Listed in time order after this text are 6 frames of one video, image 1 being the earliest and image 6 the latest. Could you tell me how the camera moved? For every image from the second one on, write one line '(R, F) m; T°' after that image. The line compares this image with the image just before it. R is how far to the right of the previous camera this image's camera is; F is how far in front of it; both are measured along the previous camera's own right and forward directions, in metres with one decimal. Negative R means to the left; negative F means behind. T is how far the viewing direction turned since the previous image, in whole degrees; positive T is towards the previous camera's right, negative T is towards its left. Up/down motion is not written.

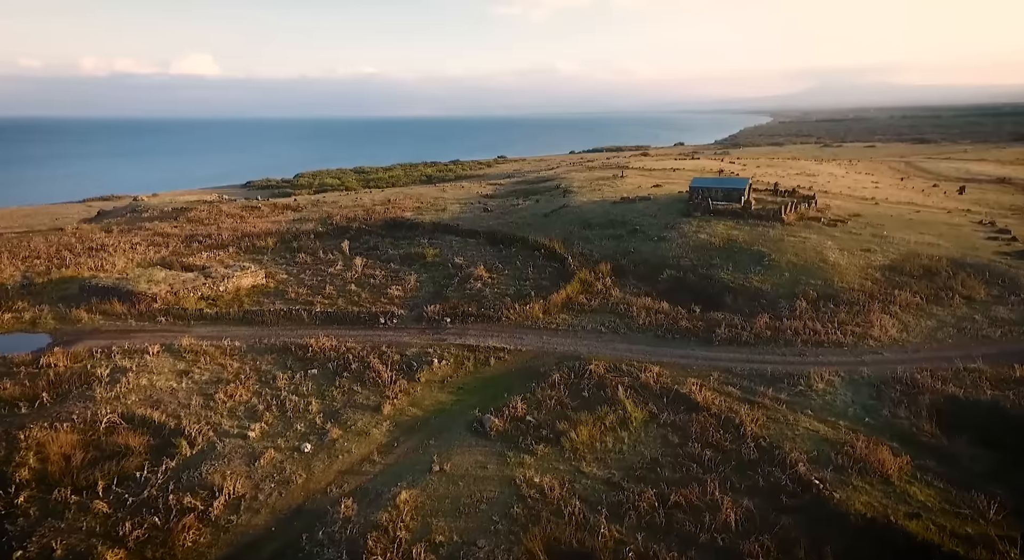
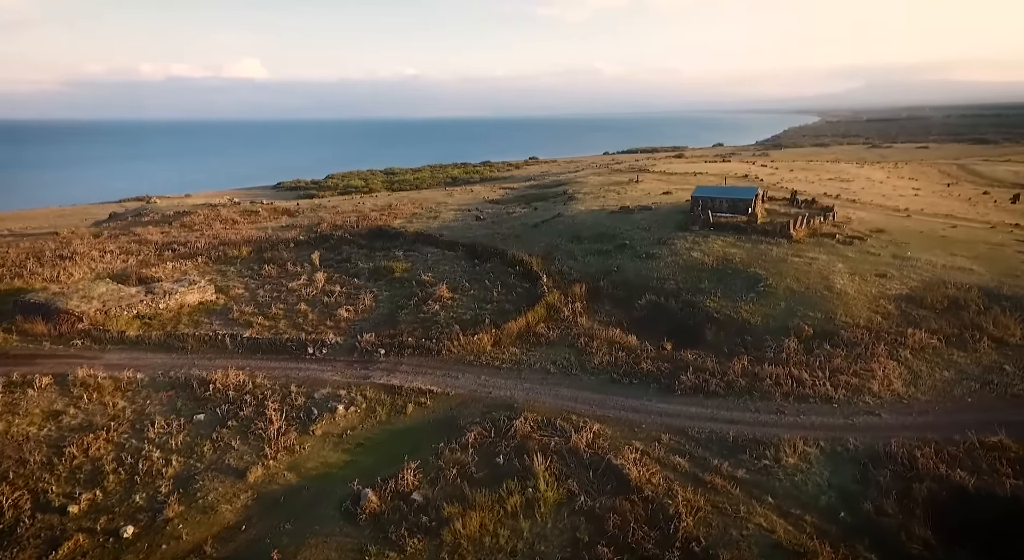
(+3.0, +2.9) m; -3°
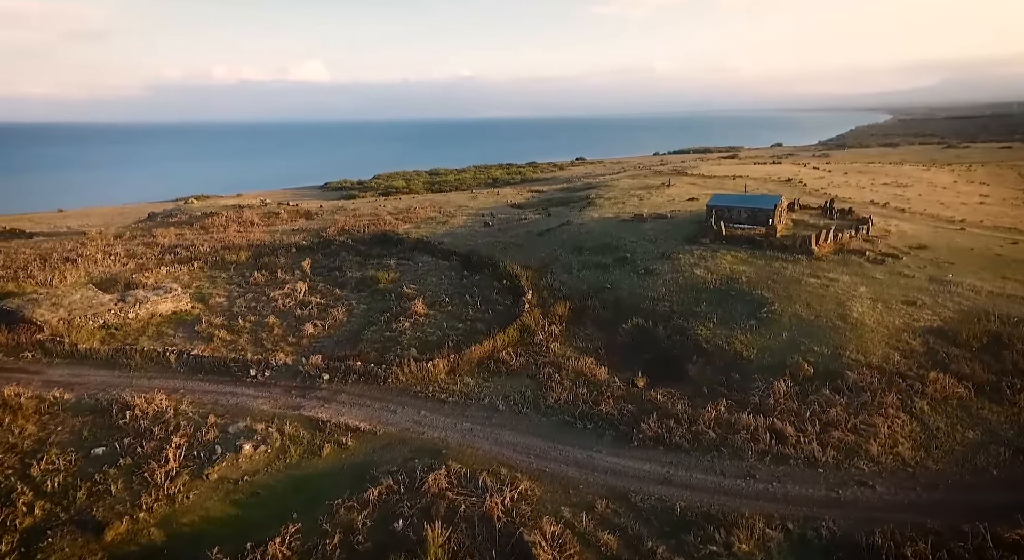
(+2.8, +2.2) m; -5°
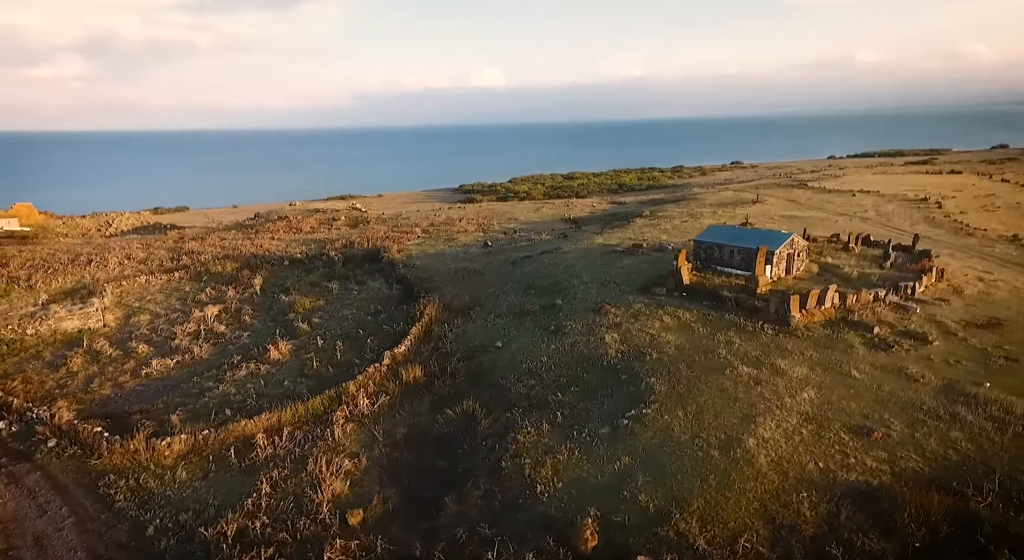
(+9.6, +6.2) m; -14°
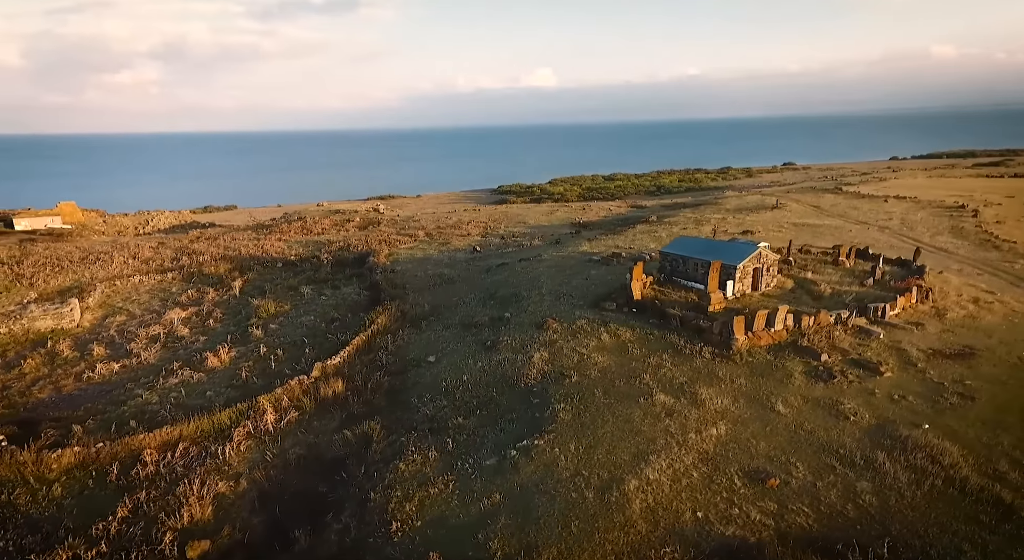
(+3.7, +1.0) m; -4°
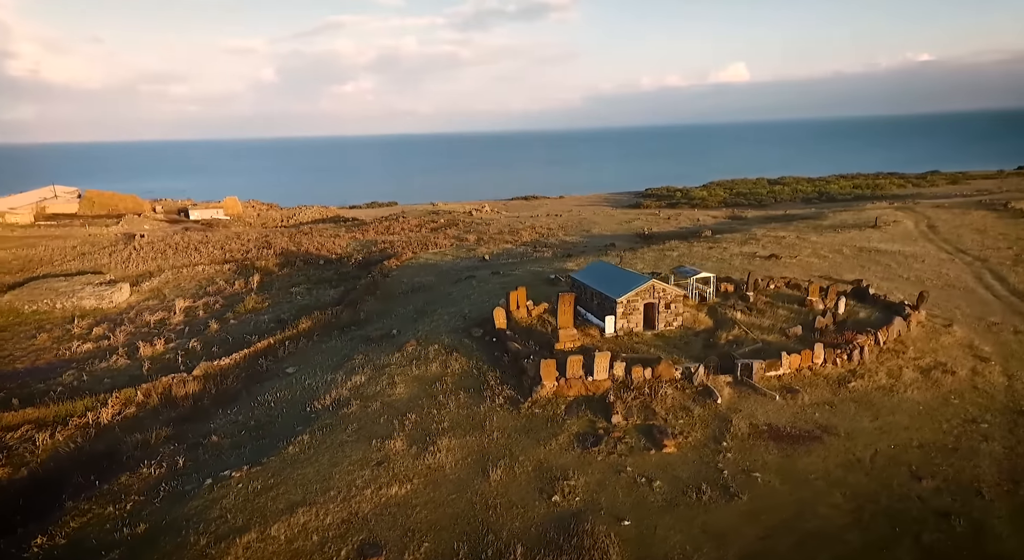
(+9.8, +2.3) m; -15°
